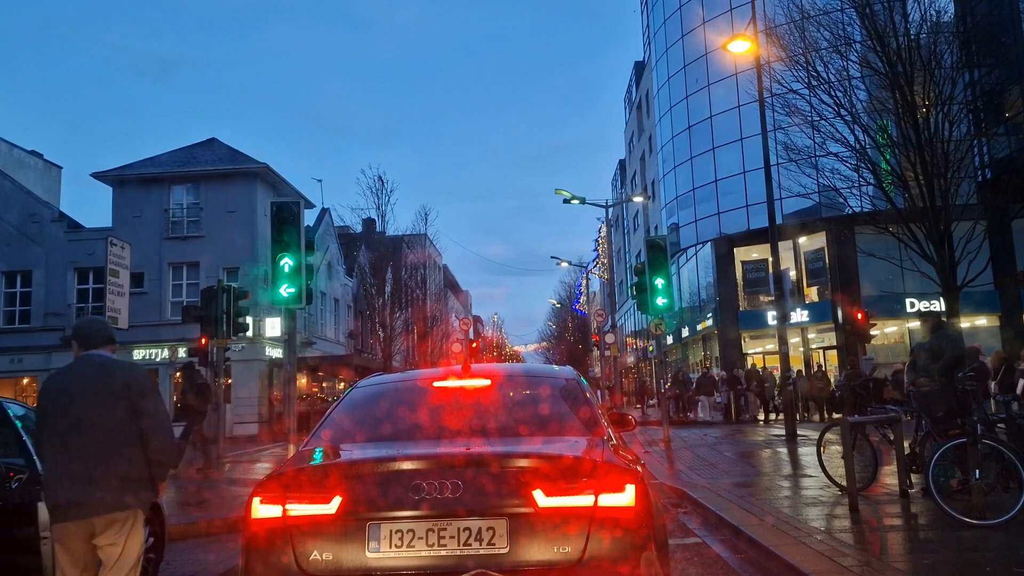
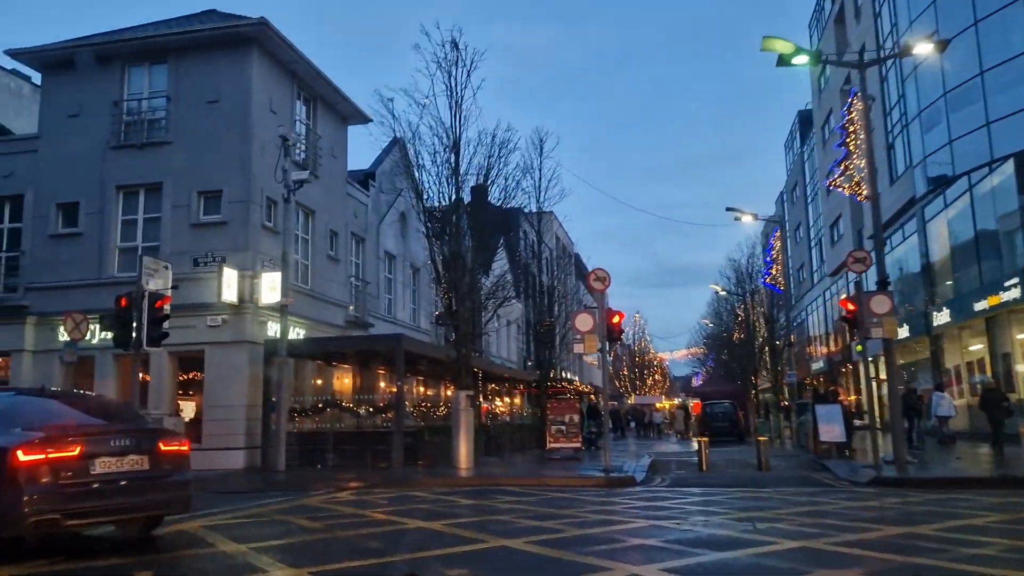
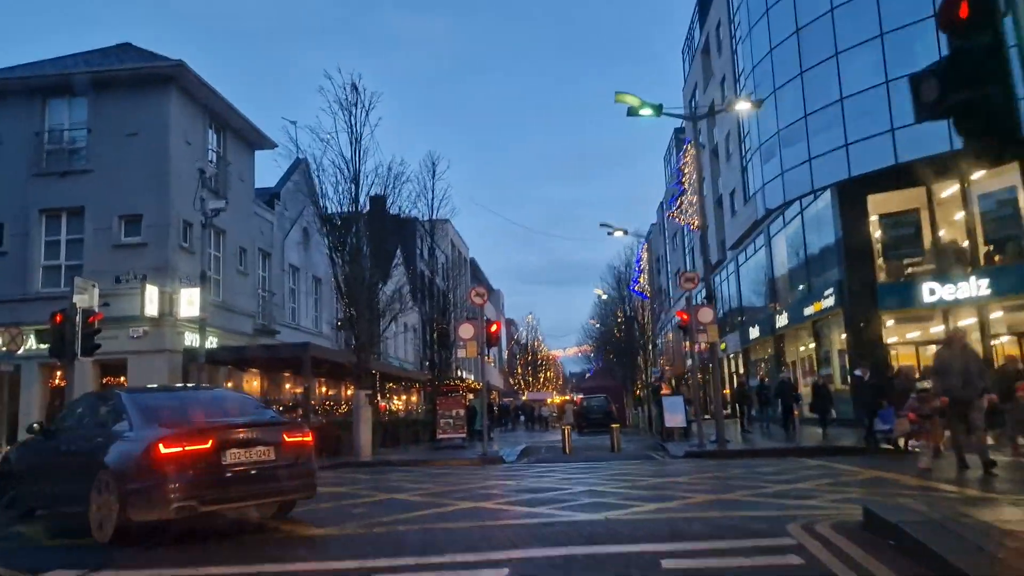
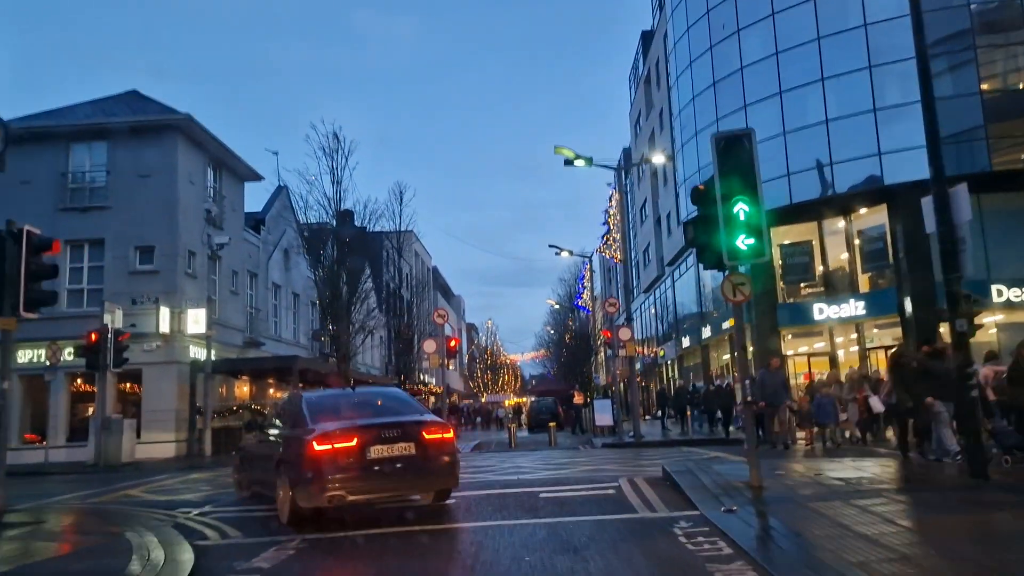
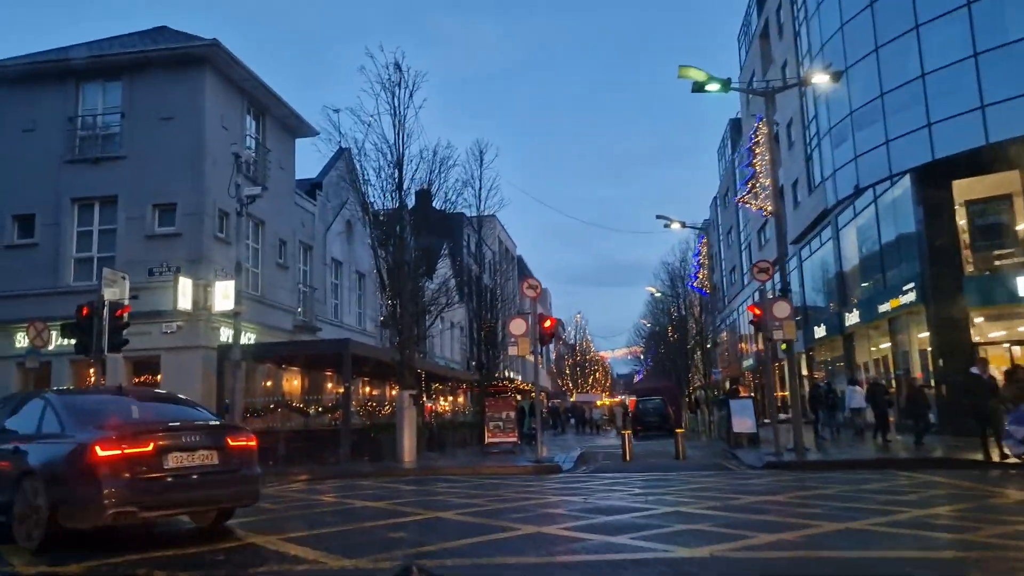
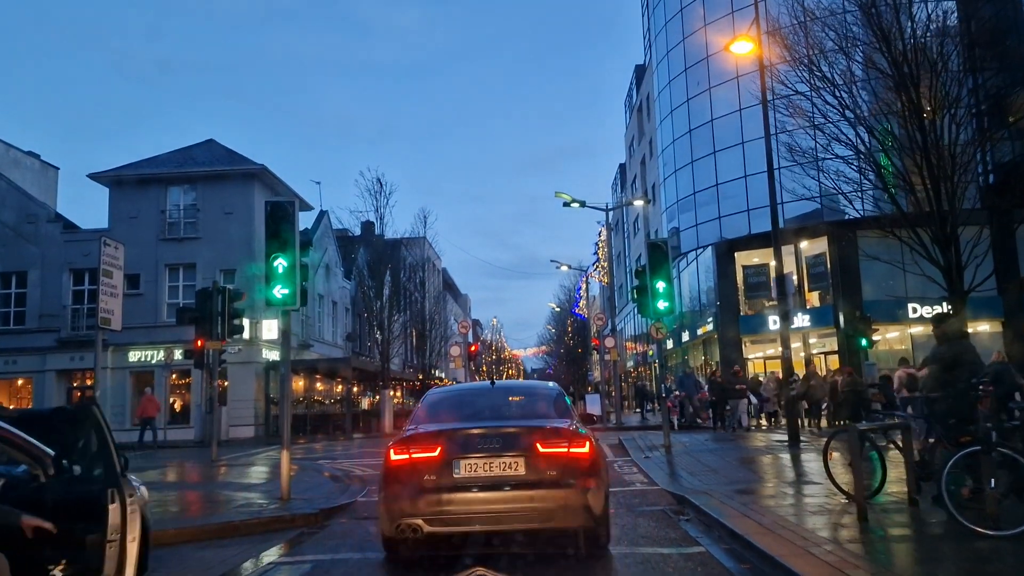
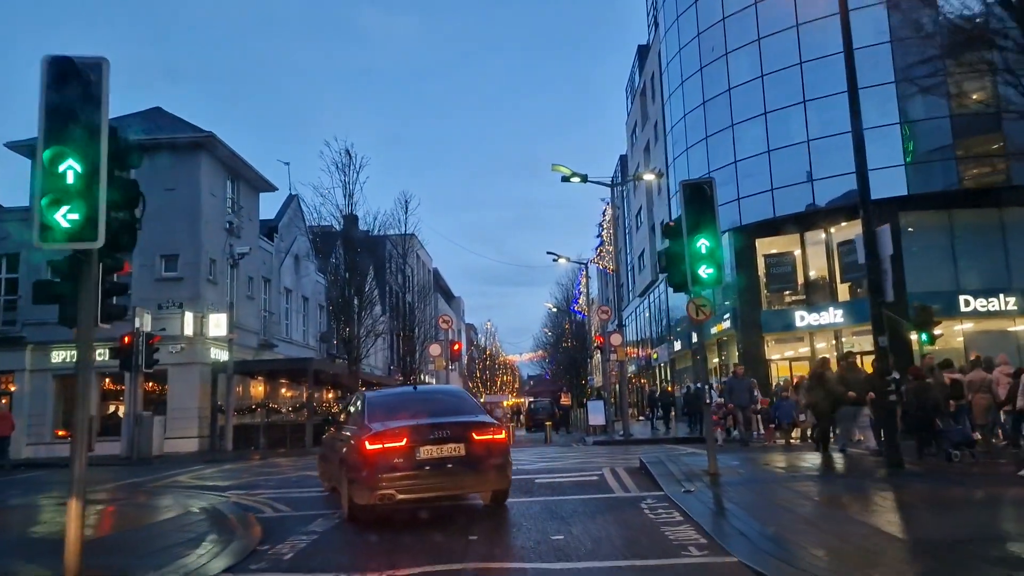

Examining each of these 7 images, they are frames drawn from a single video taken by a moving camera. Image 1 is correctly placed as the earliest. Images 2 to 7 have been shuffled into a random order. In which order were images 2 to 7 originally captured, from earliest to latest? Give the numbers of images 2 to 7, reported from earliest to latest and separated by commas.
6, 7, 4, 3, 5, 2
